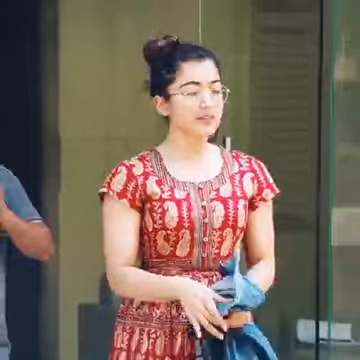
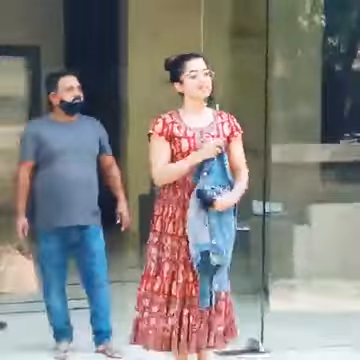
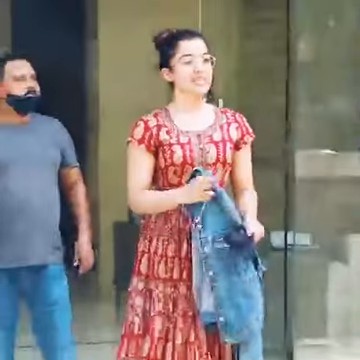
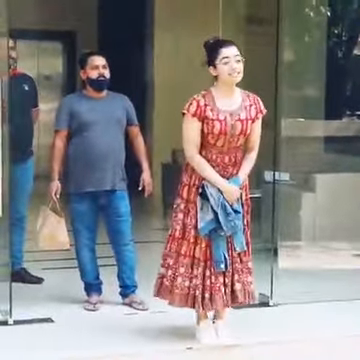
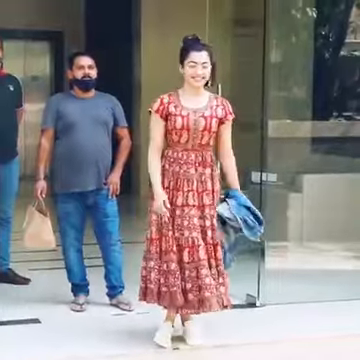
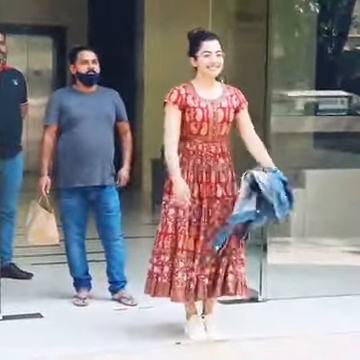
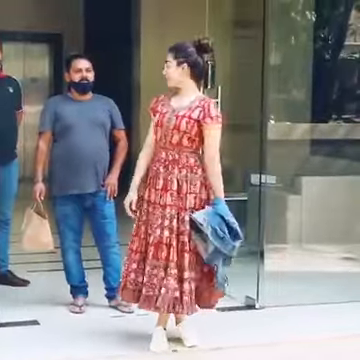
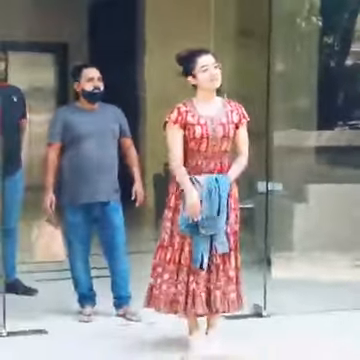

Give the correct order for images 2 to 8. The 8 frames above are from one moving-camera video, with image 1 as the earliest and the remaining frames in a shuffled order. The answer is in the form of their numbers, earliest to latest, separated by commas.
3, 2, 8, 4, 6, 5, 7
